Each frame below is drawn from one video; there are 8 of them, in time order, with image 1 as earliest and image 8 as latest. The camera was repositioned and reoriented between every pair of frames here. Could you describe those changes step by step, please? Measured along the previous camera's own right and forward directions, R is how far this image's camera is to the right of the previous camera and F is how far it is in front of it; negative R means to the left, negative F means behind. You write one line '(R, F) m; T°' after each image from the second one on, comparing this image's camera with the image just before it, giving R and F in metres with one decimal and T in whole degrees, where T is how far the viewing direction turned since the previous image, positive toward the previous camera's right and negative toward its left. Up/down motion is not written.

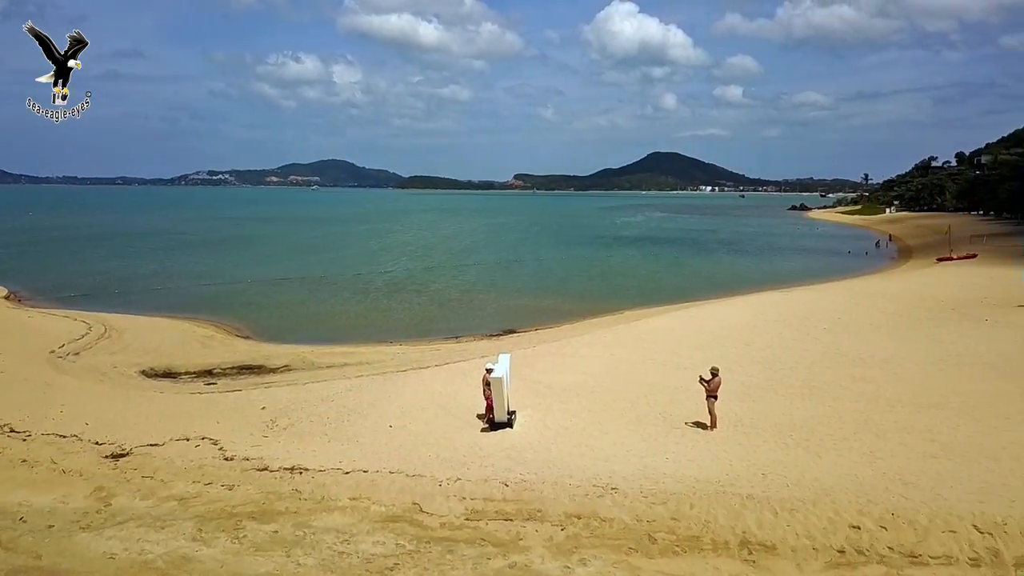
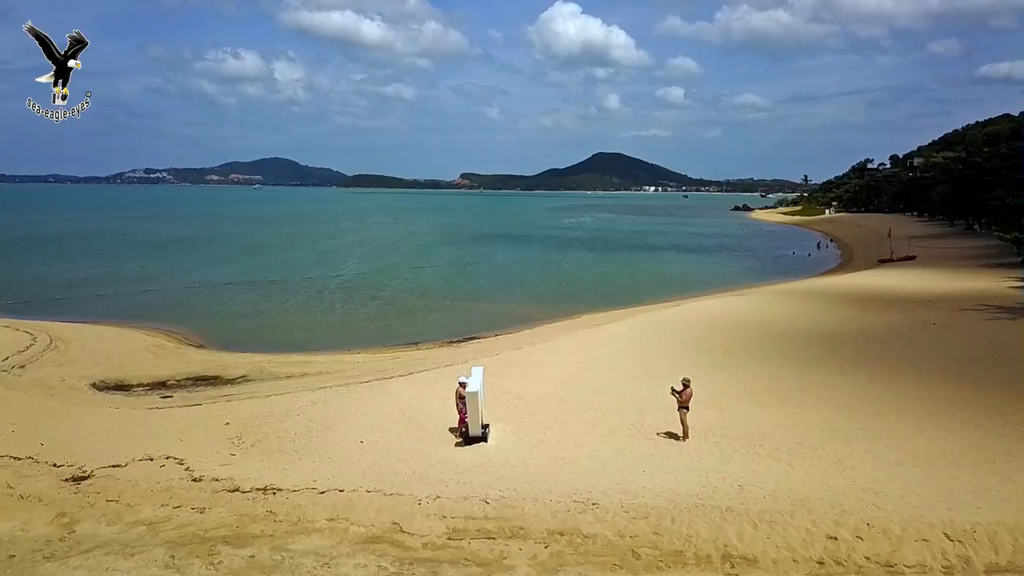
(-0.4, +0.1) m; +4°
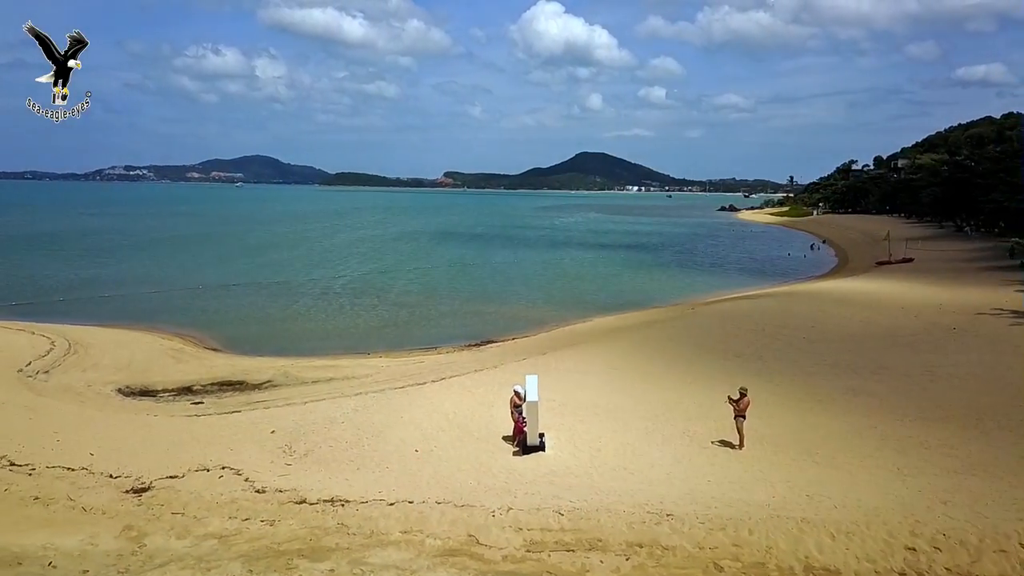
(-1.1, 0.0) m; +1°
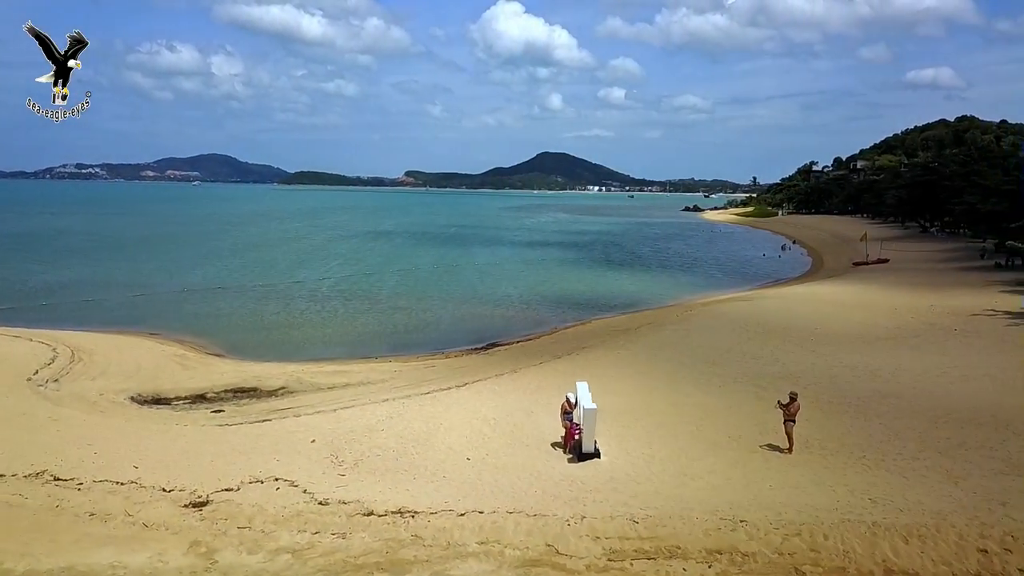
(-1.3, +0.1) m; +3°
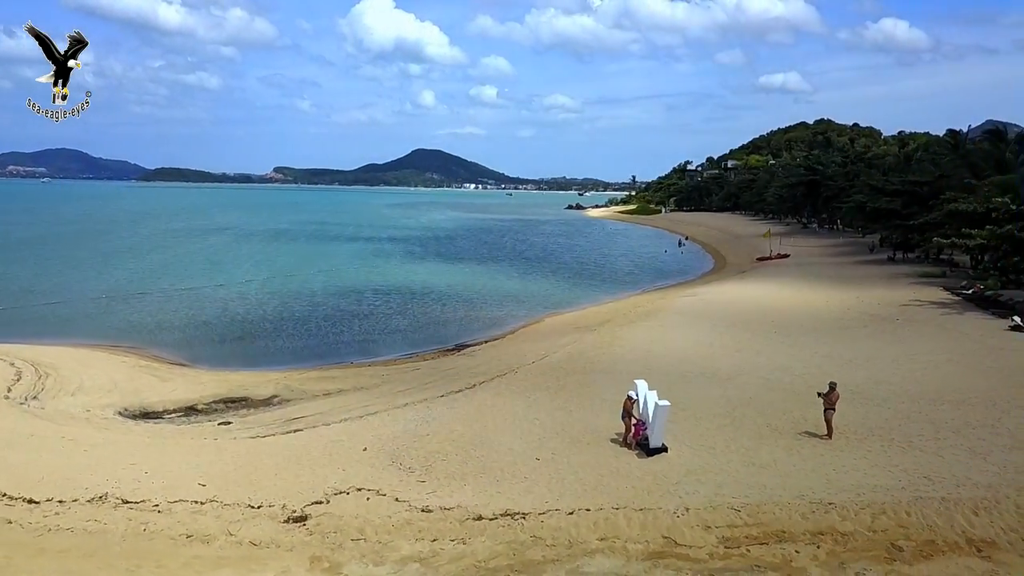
(-2.8, 0.0) m; +9°
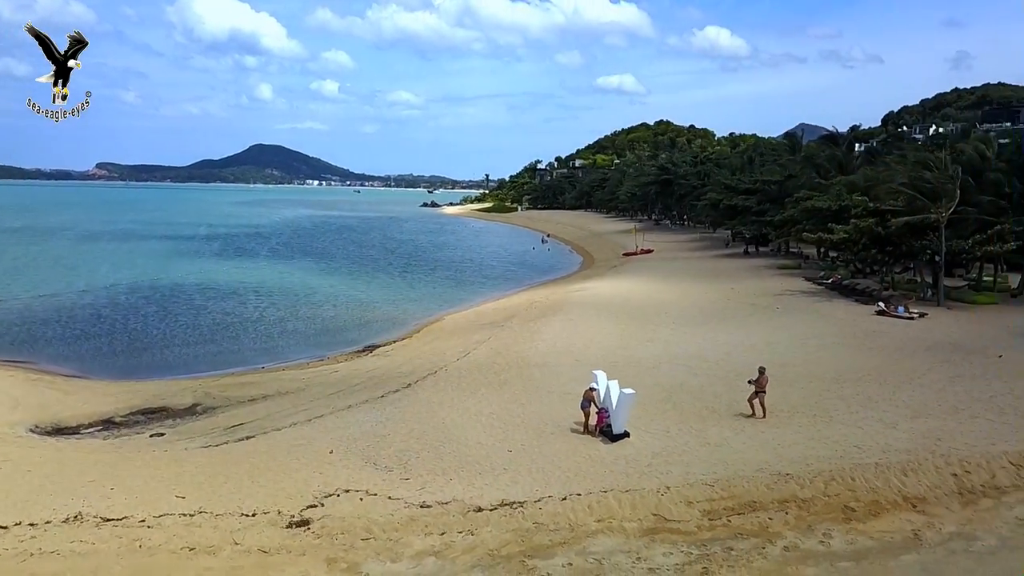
(-1.8, -0.2) m; +11°
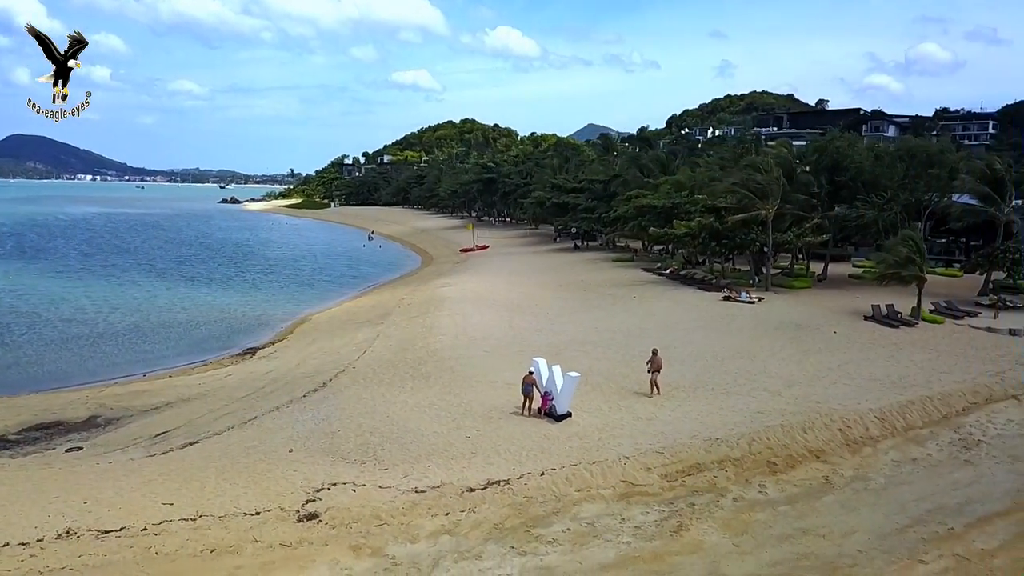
(-2.4, -0.6) m; +14°
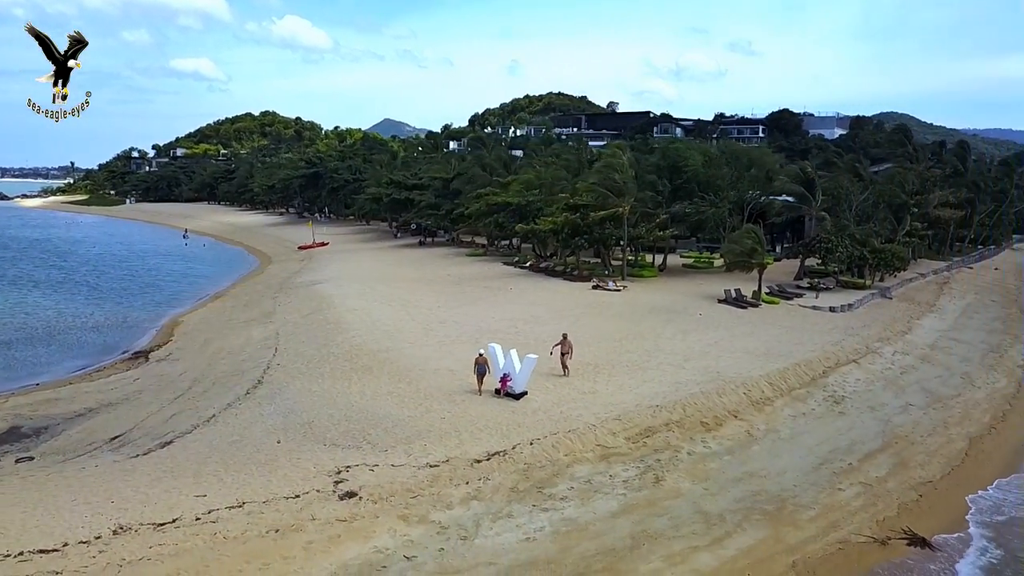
(-2.9, -1.0) m; +14°
